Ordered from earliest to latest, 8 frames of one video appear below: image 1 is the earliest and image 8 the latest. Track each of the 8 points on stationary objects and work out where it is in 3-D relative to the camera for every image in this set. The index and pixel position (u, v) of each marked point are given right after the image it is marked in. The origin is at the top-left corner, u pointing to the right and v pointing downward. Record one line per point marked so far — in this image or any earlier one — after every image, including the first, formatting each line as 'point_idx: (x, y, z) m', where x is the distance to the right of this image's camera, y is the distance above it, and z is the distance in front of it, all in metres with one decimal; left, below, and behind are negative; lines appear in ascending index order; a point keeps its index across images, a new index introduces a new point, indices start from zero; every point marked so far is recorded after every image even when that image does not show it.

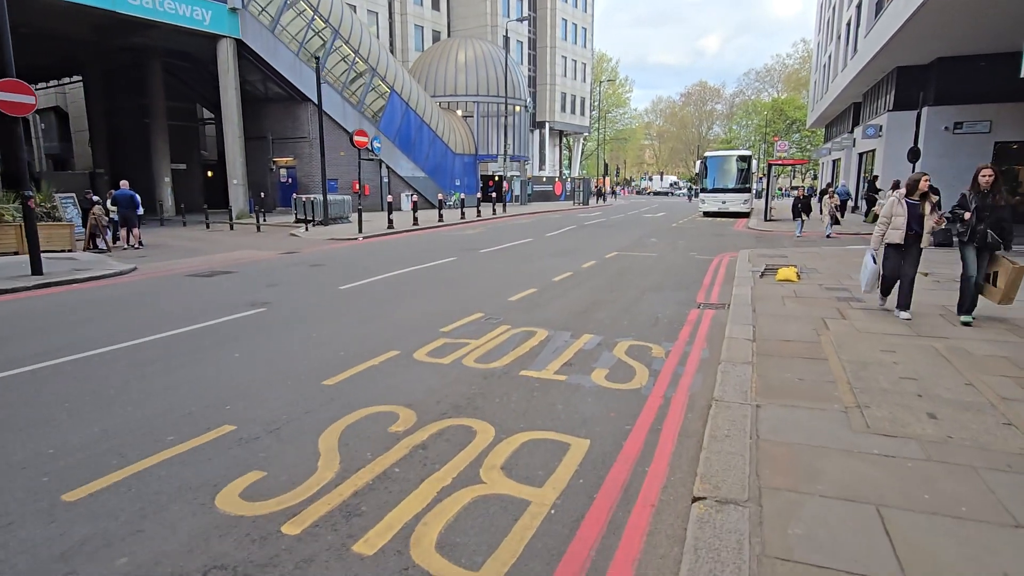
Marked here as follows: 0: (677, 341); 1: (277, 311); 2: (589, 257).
0: (+1.9, -0.6, +6.8) m
1: (-3.4, -0.3, +8.5) m
2: (+1.9, +0.8, +14.9) m
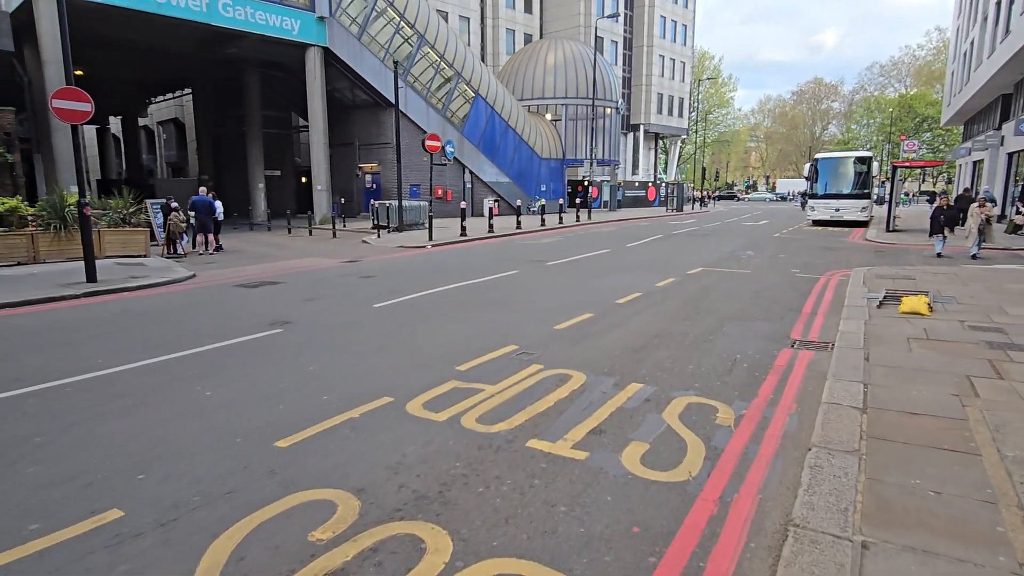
0: (+2.1, -1.0, +5.2) m
1: (-2.8, -0.6, +7.7) m
2: (+3.5, +0.4, +13.2) m
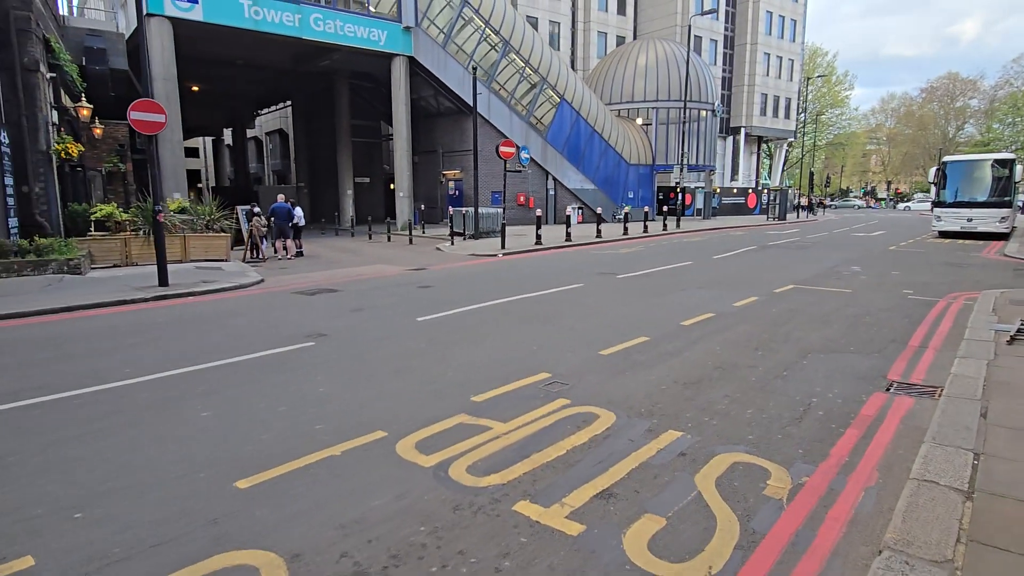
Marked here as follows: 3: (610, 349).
0: (+2.2, -1.2, +4.1) m
1: (-2.3, -0.7, +7.4) m
2: (+4.8, 0.0, +11.8) m
3: (+1.2, -0.7, +7.1) m
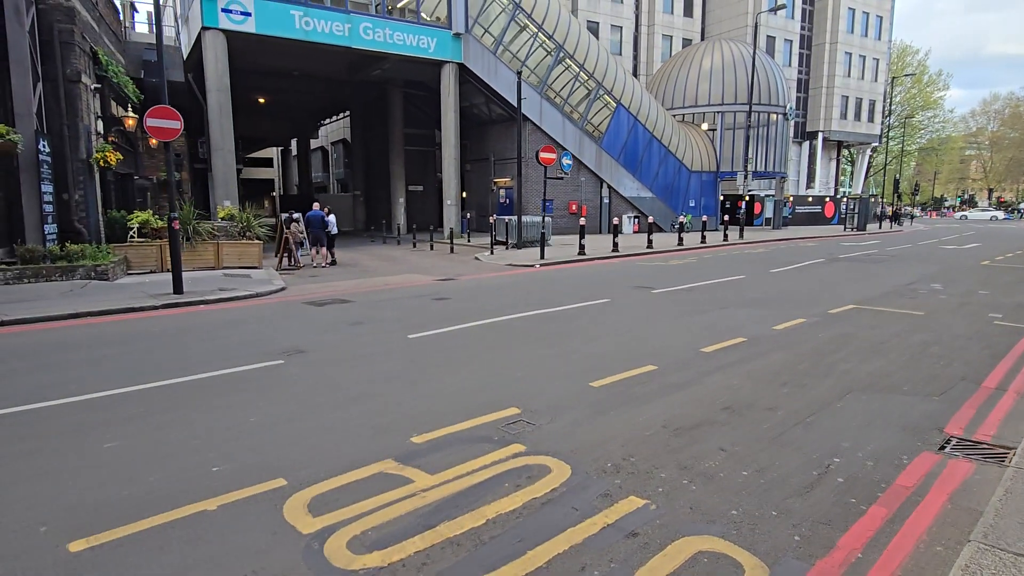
0: (+1.6, -1.4, +3.1) m
1: (-2.5, -0.9, +6.8) m
2: (+5.1, -0.4, +10.4) m
3: (+1.0, -1.0, +6.2) m
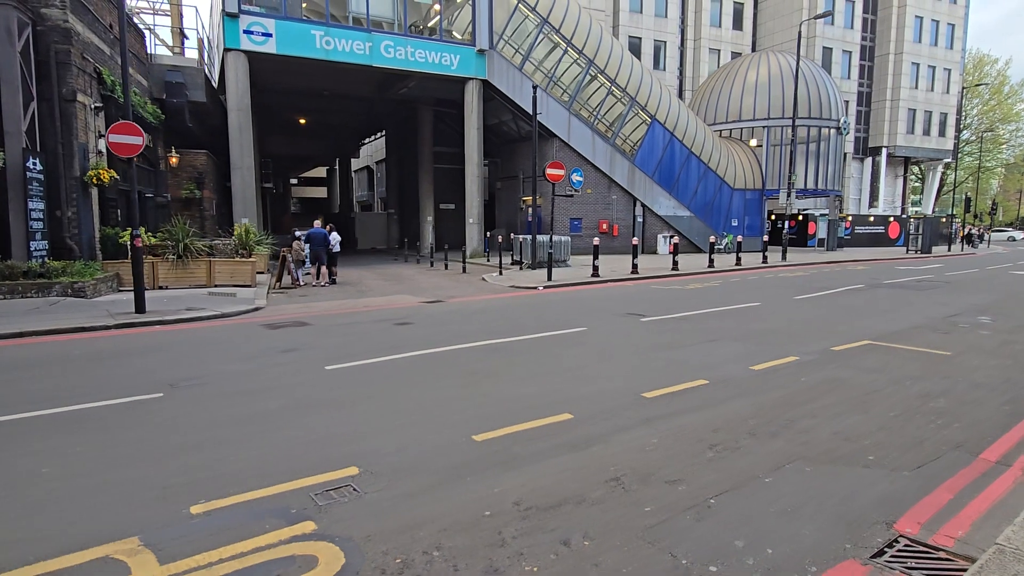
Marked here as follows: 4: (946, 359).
0: (+0.2, -1.6, +2.0) m
1: (-3.5, -1.2, +6.2) m
2: (+4.4, -0.9, +9.0) m
3: (-0.1, -1.3, +5.2) m
4: (+6.2, -1.0, +8.4) m
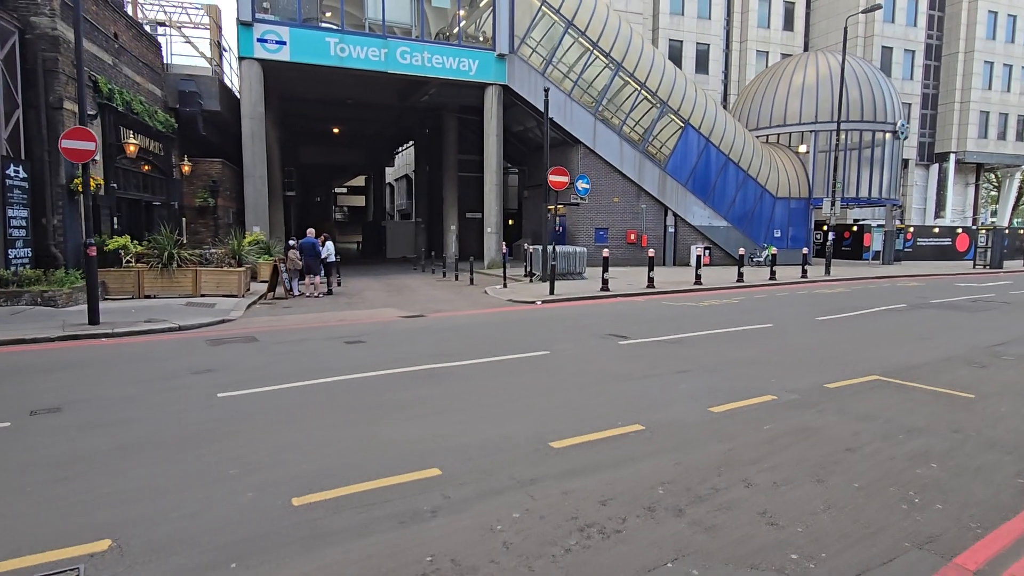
0: (-1.2, -1.8, +1.0) m
1: (-4.5, -1.3, +5.5) m
2: (+3.6, -1.2, +7.7) m
3: (-1.3, -1.4, +4.2) m
4: (+5.3, -1.3, +6.8) m
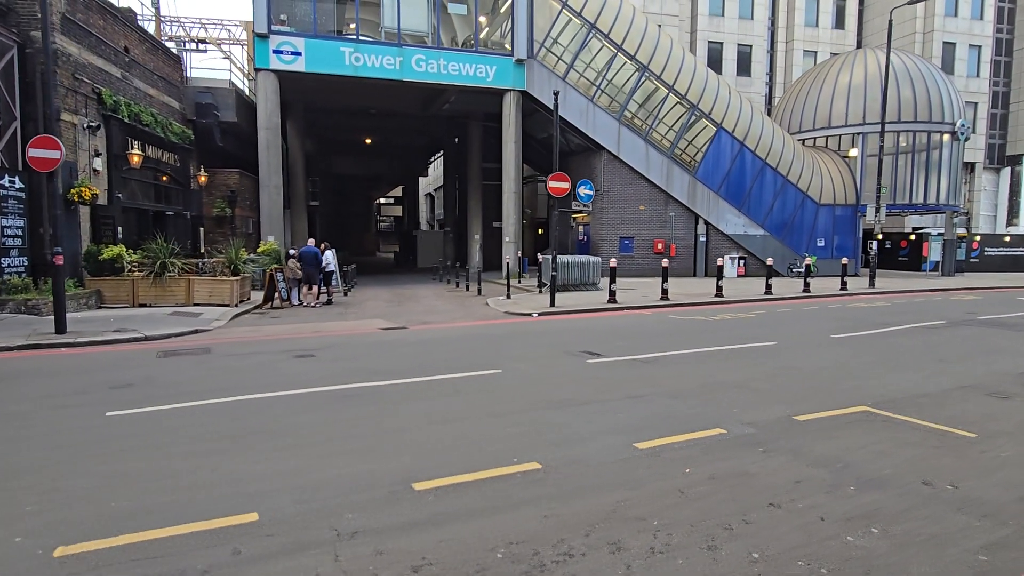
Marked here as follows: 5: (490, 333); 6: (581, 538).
0: (-2.7, -1.8, +0.4) m
1: (-5.6, -1.4, +5.2) m
2: (+2.7, -1.4, +6.6) m
3: (-2.4, -1.5, +3.6) m
4: (+4.3, -1.5, +5.6) m
5: (-0.5, -0.9, +12.3) m
6: (+0.5, -1.6, +3.7) m
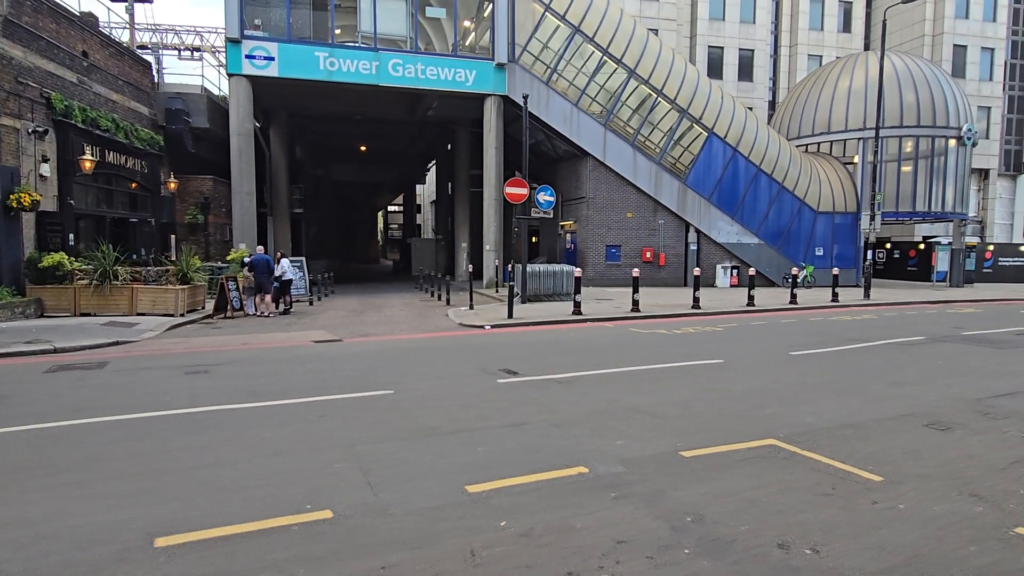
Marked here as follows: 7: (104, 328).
0: (-4.3, -1.9, -0.2) m
1: (-7.0, -1.5, +4.7) m
2: (+1.3, -1.5, +5.9) m
3: (-3.9, -1.6, +3.0) m
4: (+2.9, -1.7, +4.8) m
5: (-1.7, -1.1, +11.6) m
6: (-1.0, -1.7, +3.0) m
7: (-8.8, -0.8, +12.6) m
